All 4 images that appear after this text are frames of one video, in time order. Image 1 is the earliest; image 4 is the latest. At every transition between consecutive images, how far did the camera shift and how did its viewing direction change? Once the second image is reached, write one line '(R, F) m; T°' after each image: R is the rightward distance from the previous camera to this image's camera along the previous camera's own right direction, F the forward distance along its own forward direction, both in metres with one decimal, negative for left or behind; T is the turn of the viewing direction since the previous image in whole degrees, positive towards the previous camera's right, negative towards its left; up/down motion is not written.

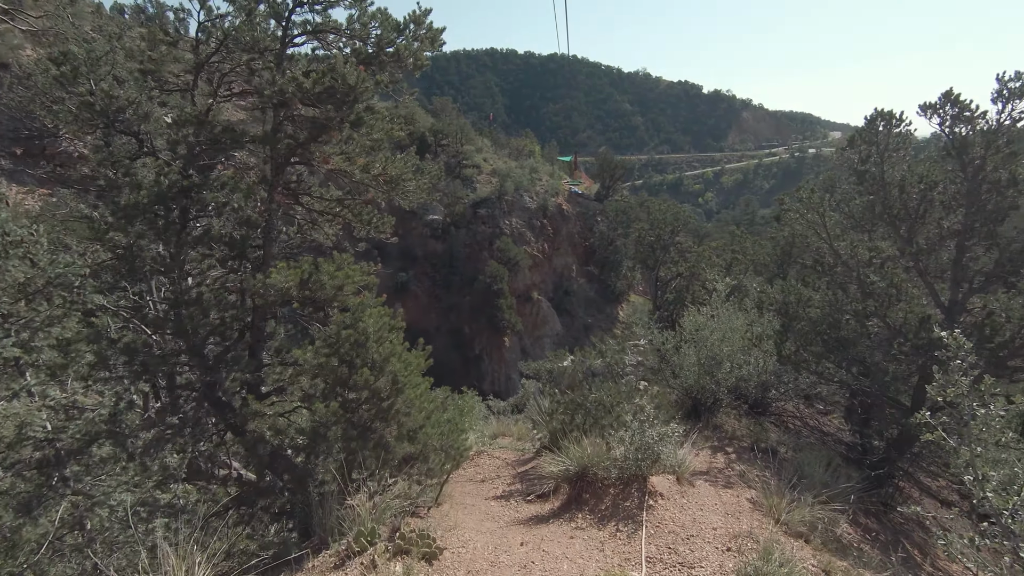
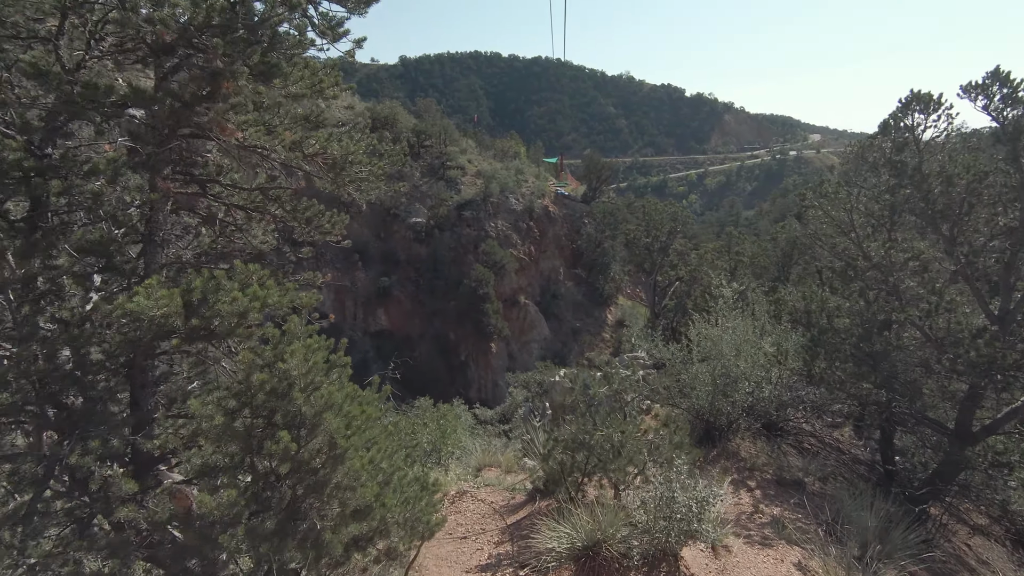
(0.0, +0.5) m; +2°
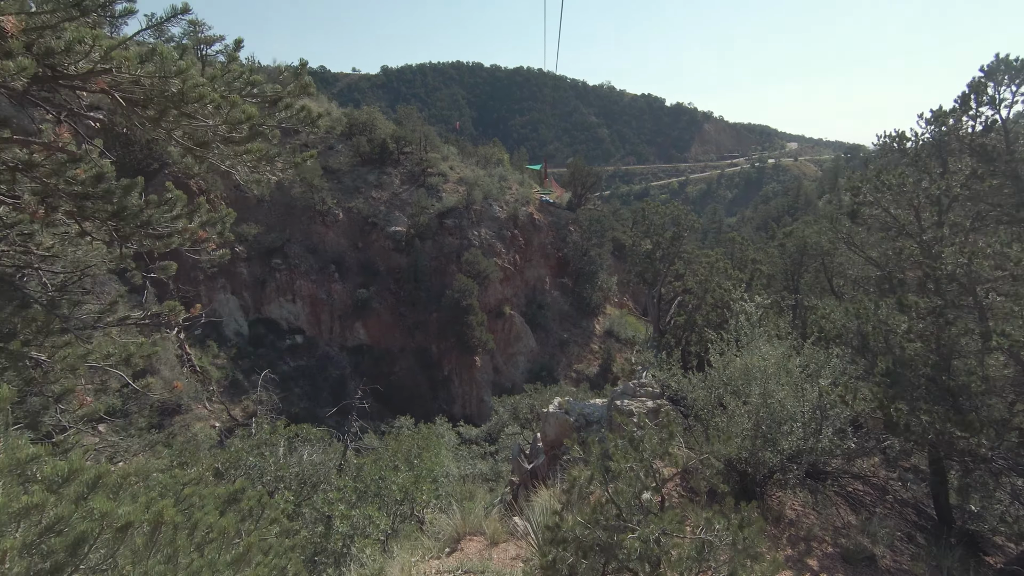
(0.0, +0.8) m; +2°
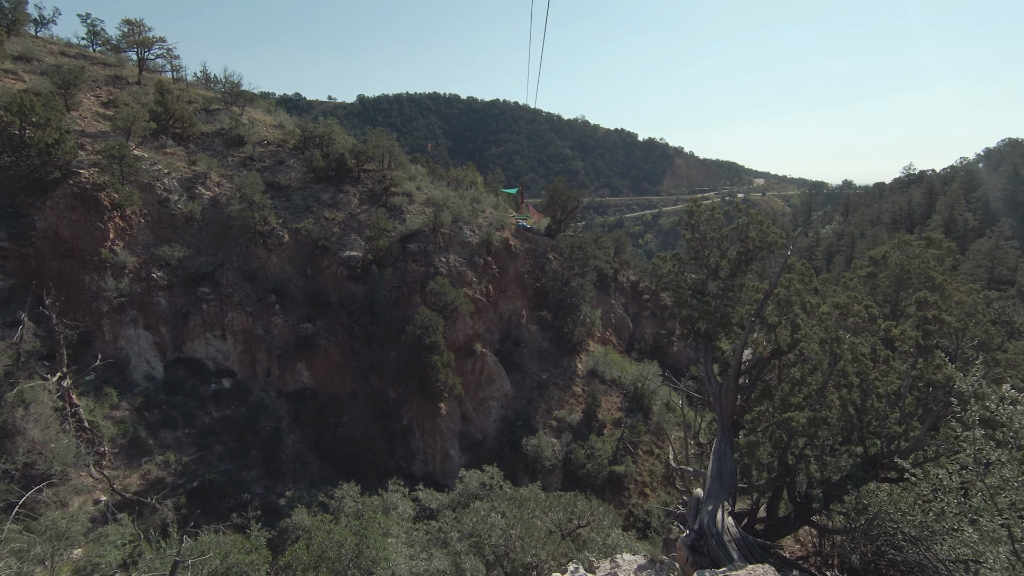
(+0.1, +2.4) m; +3°
